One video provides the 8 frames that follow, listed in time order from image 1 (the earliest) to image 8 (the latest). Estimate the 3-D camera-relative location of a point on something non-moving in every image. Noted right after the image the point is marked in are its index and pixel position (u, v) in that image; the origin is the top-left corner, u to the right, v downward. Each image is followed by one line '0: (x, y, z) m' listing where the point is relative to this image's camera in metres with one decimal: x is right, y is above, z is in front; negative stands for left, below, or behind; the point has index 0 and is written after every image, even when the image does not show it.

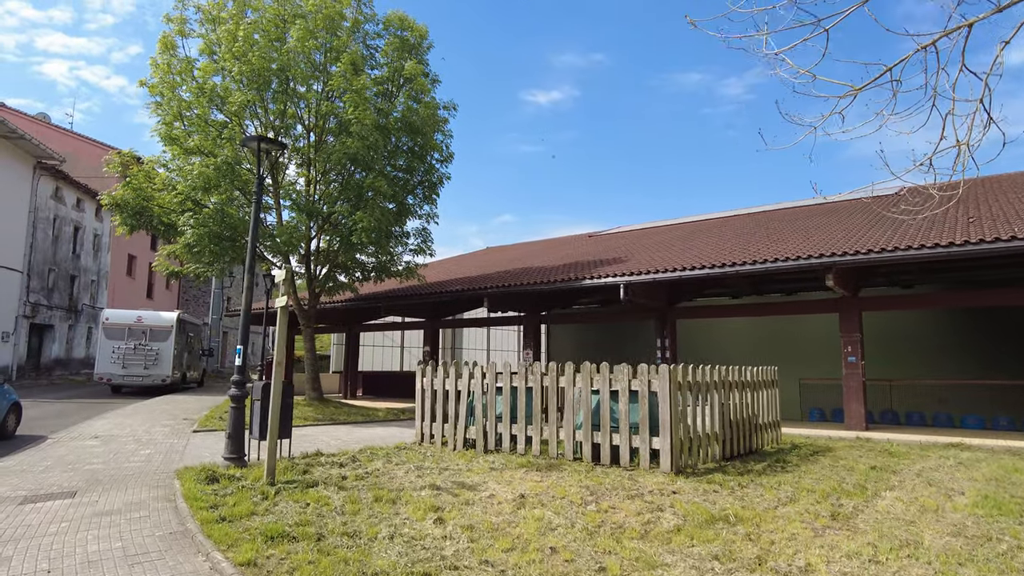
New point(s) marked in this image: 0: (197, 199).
0: (-7.1, +2.0, +14.7) m
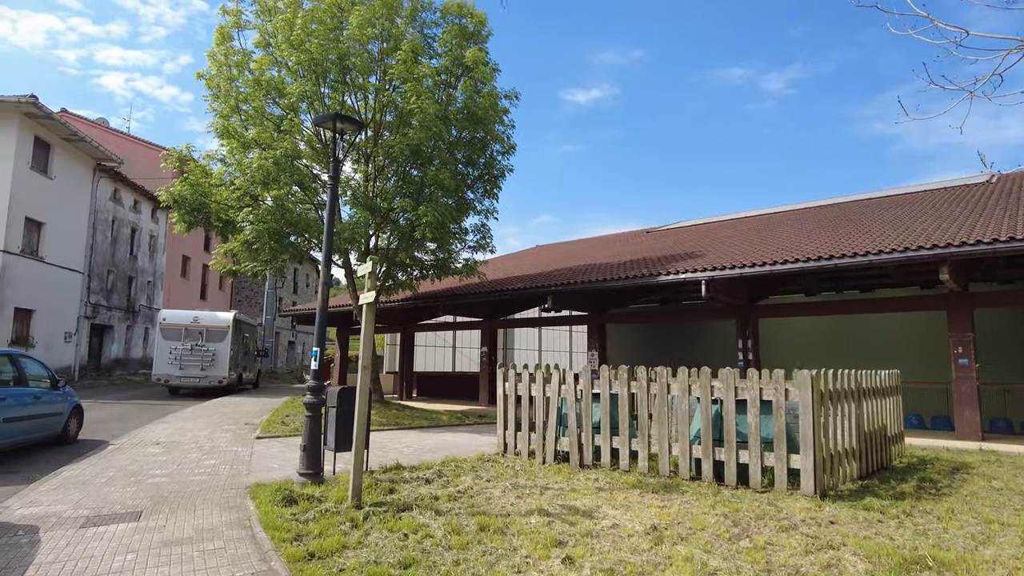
0: (-5.5, +2.0, +14.2) m
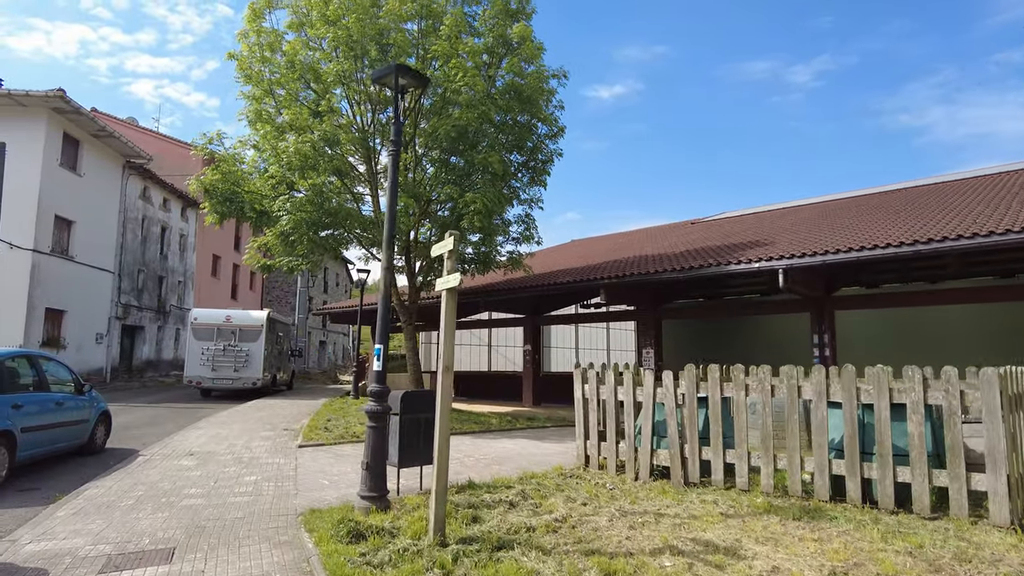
0: (-4.4, +2.1, +13.2) m
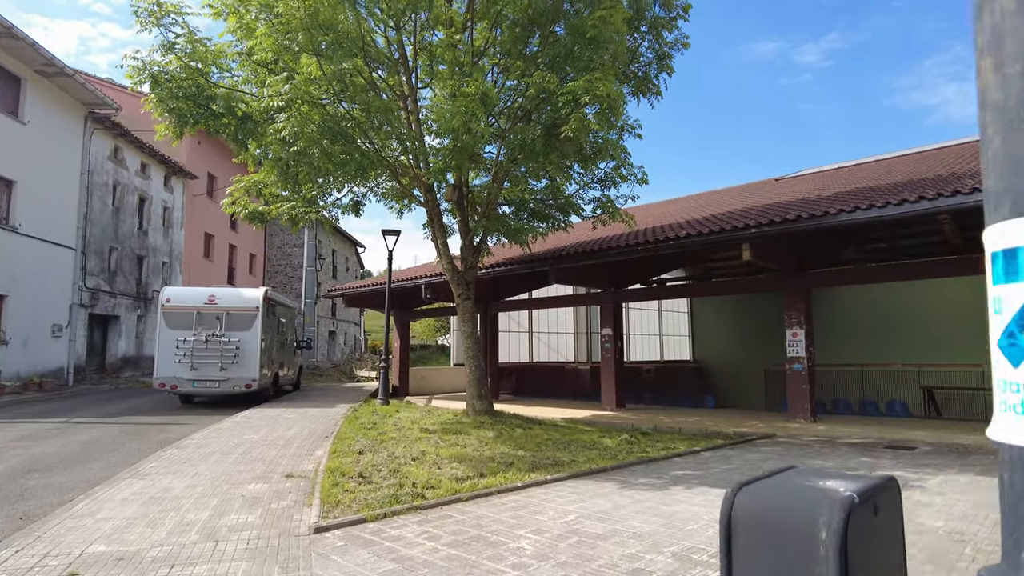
0: (-2.8, +2.8, +8.2) m
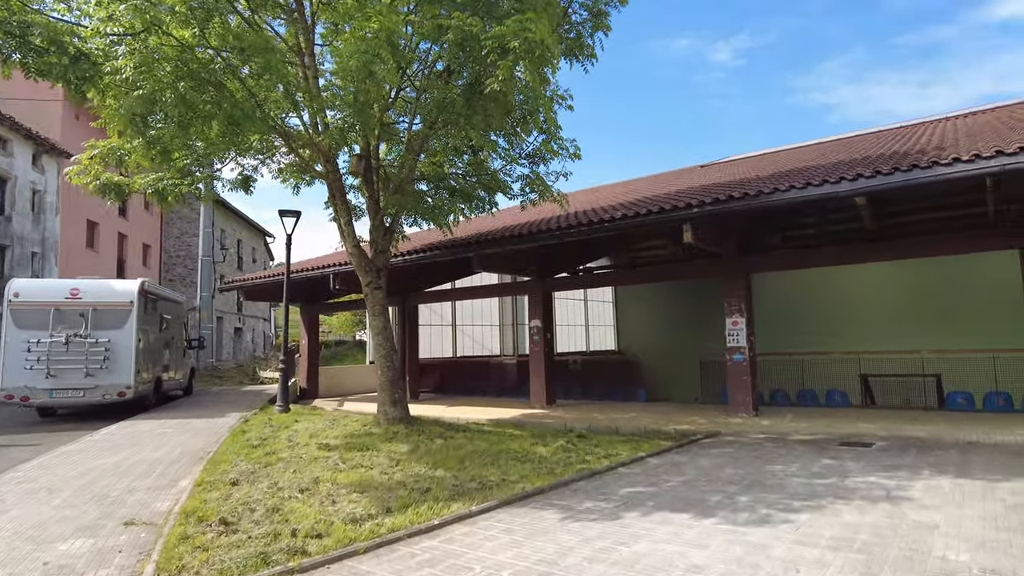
0: (-3.7, +2.9, +6.5) m
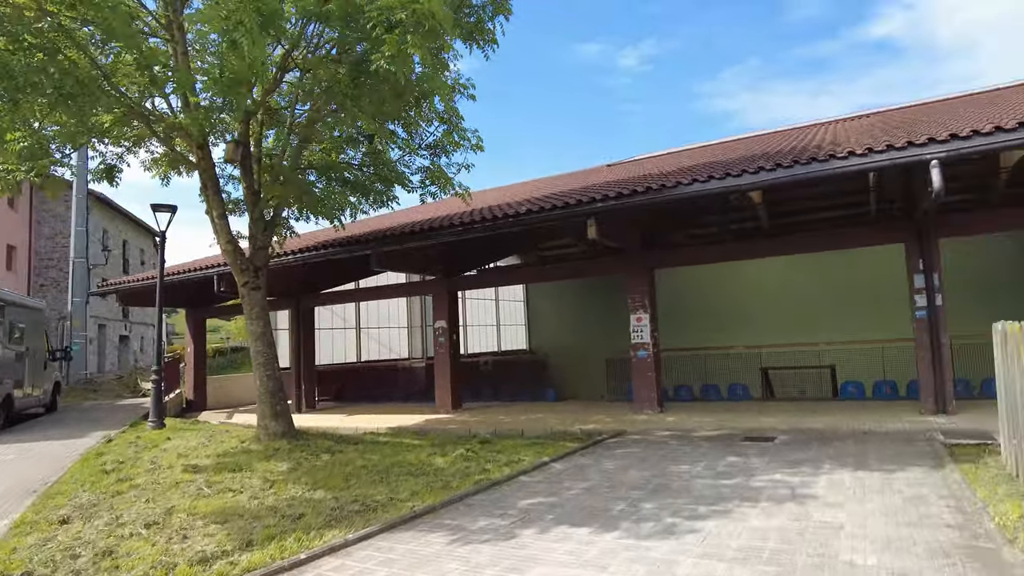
0: (-4.7, +2.9, +5.4) m
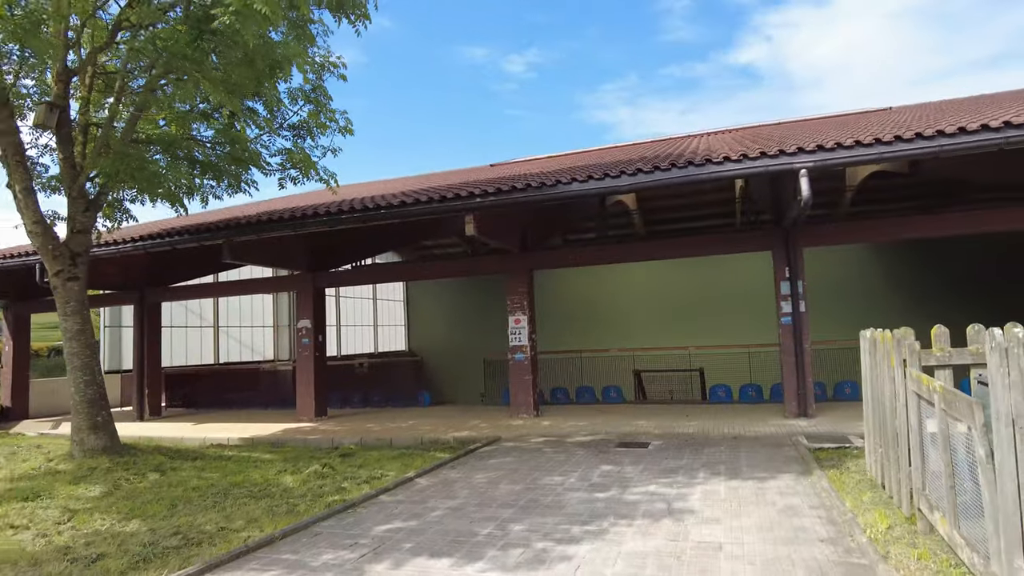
0: (-5.6, +3.0, +3.9) m
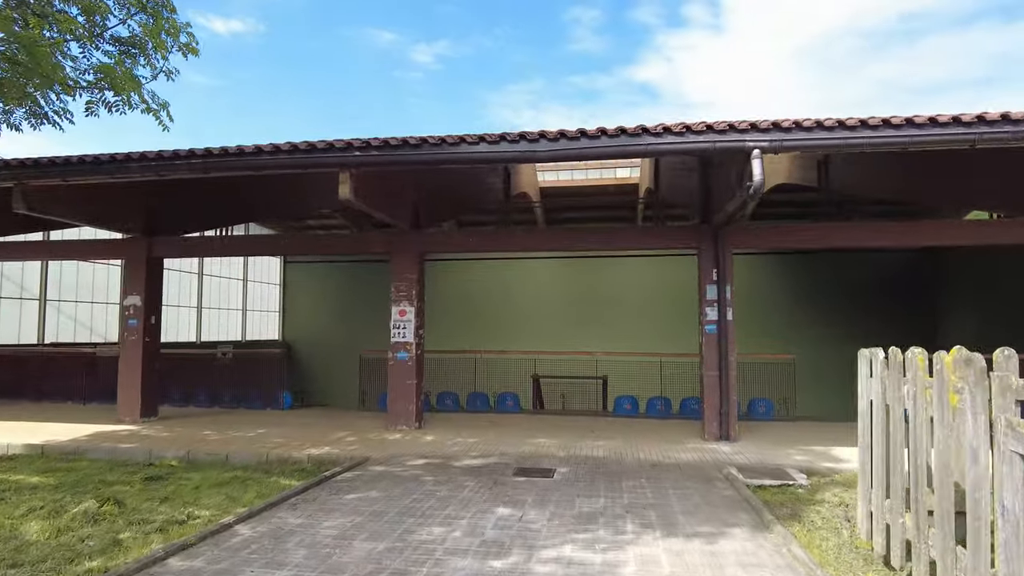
0: (-5.7, +3.5, +1.2) m
